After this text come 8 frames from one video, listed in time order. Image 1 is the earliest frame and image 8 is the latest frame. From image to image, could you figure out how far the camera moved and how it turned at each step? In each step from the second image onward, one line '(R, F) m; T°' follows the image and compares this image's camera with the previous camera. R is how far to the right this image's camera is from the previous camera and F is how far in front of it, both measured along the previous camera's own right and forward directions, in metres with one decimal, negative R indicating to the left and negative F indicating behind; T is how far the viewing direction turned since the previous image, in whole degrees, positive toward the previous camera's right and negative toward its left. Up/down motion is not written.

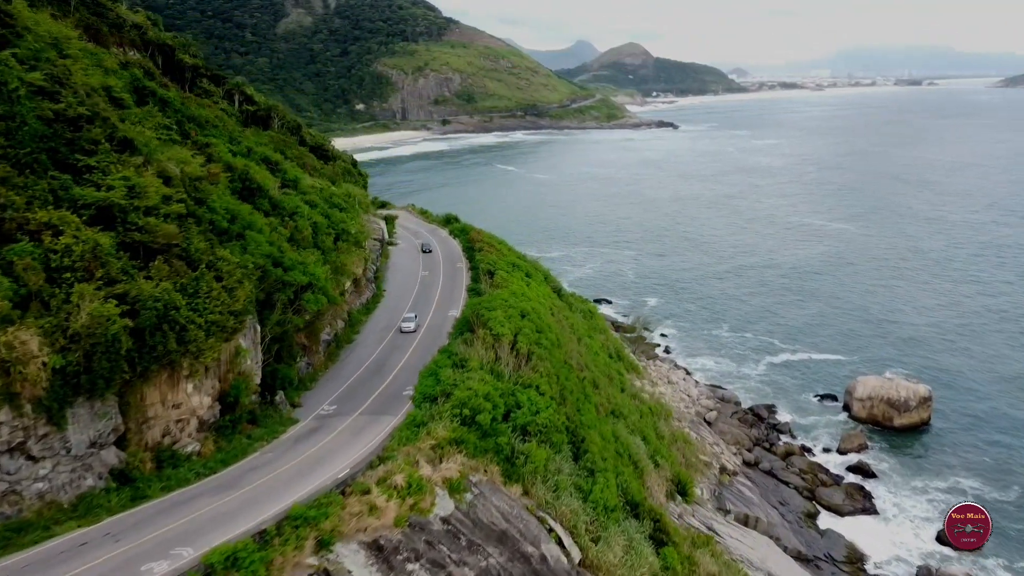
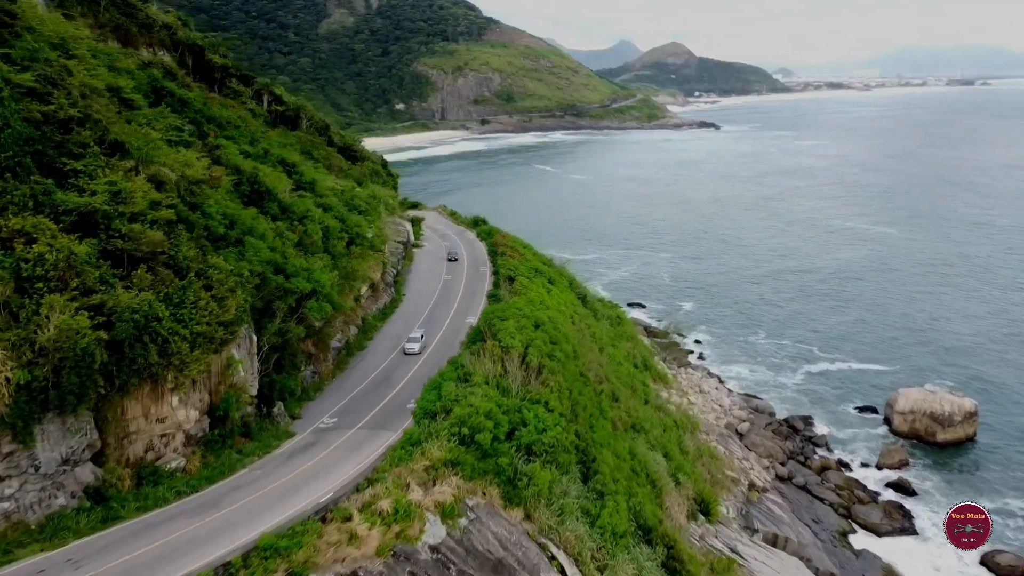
(+0.6, +0.7) m; -3°
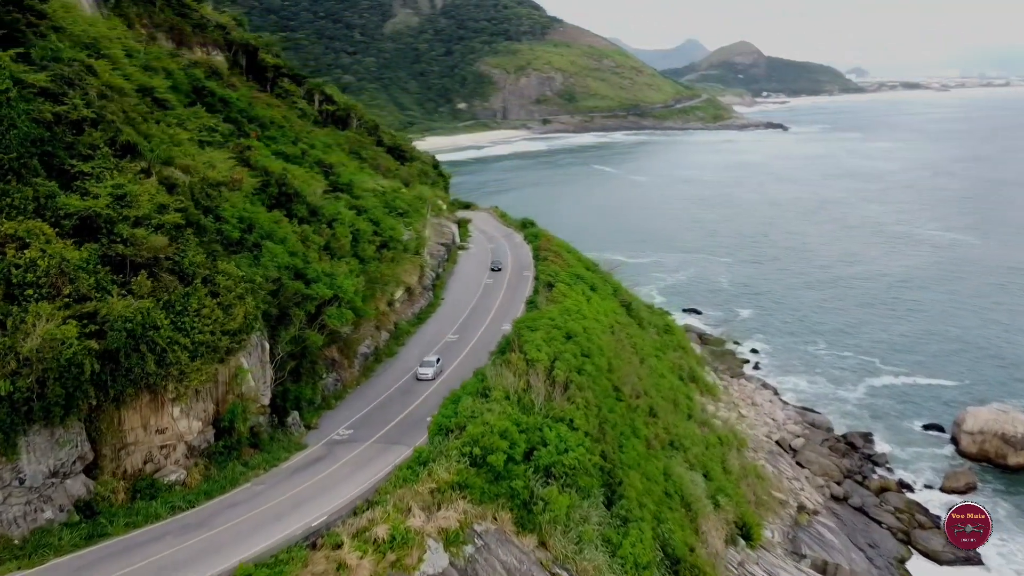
(+0.6, +0.8) m; -4°
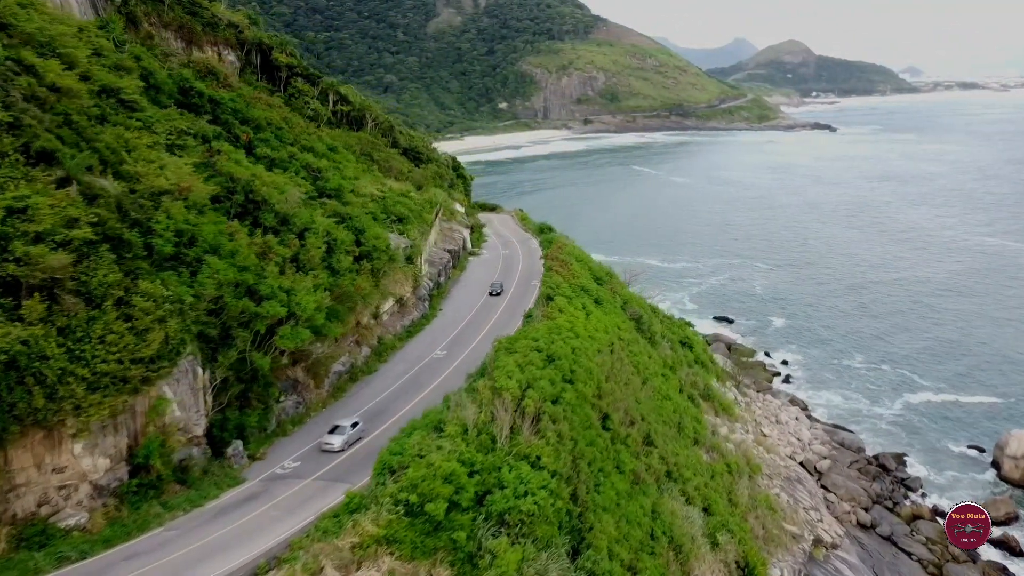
(+1.3, +1.4) m; -3°
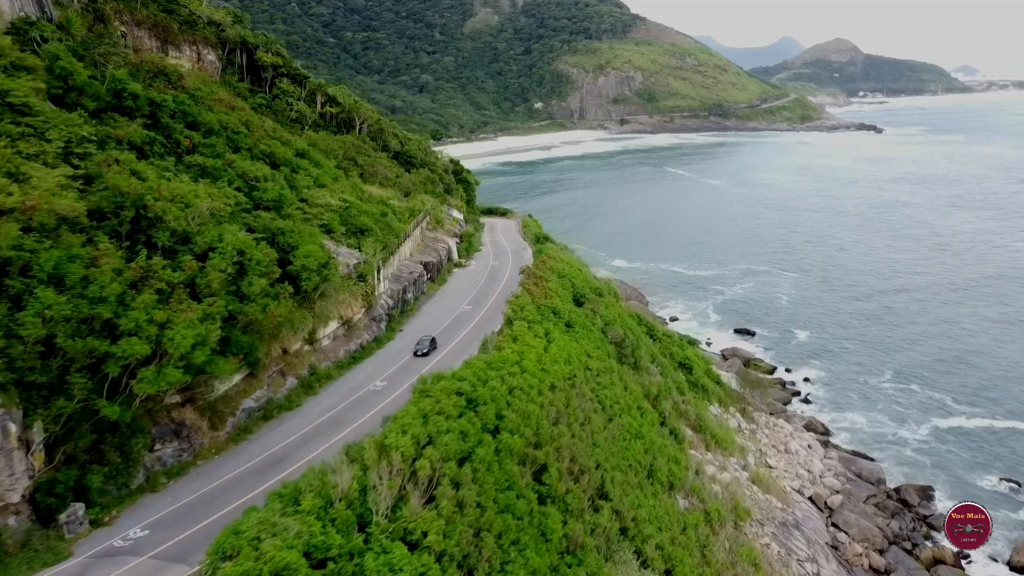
(+2.1, +2.3) m; -3°
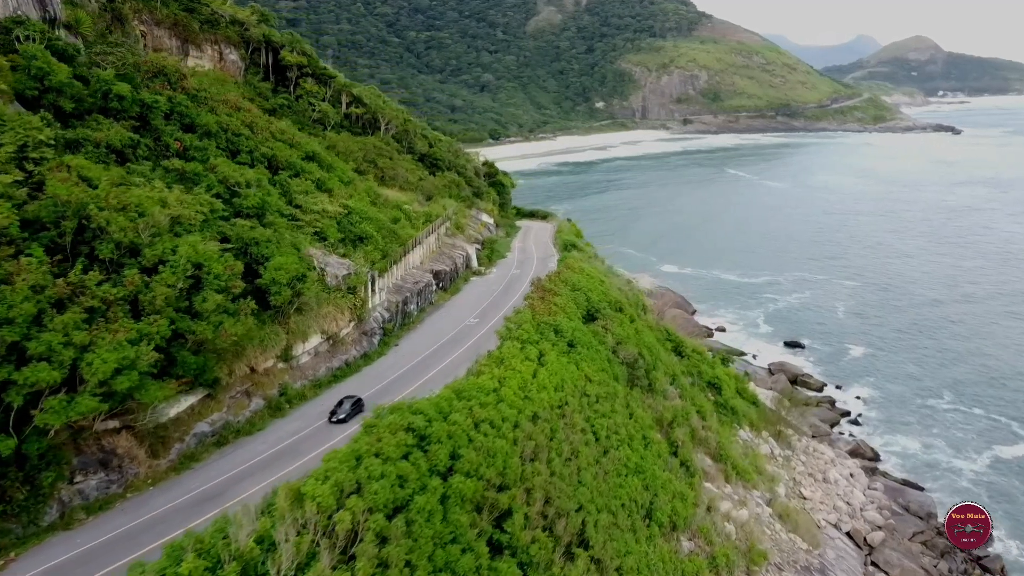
(+1.6, +1.6) m; -4°
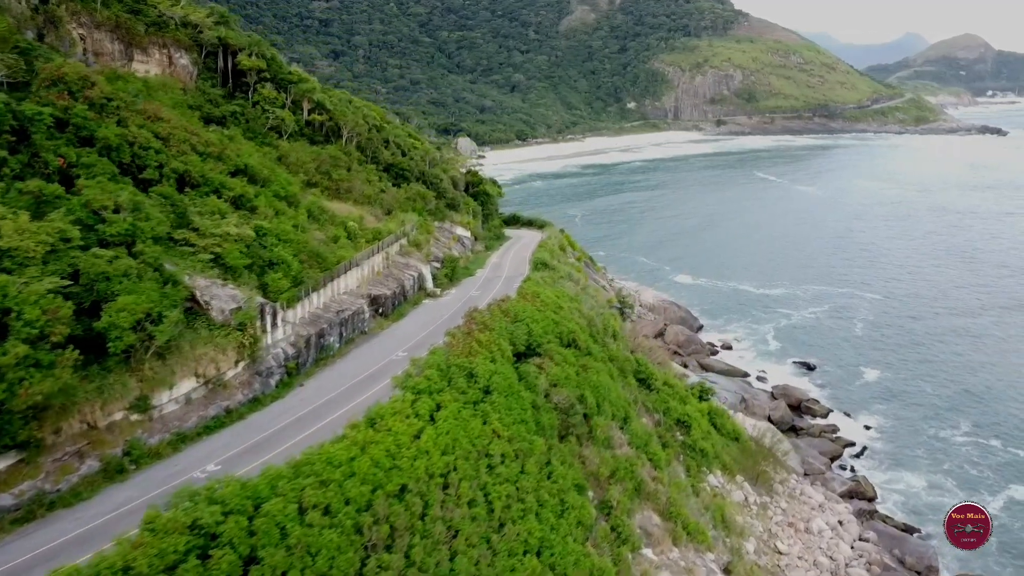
(+2.9, +2.5) m; -3°
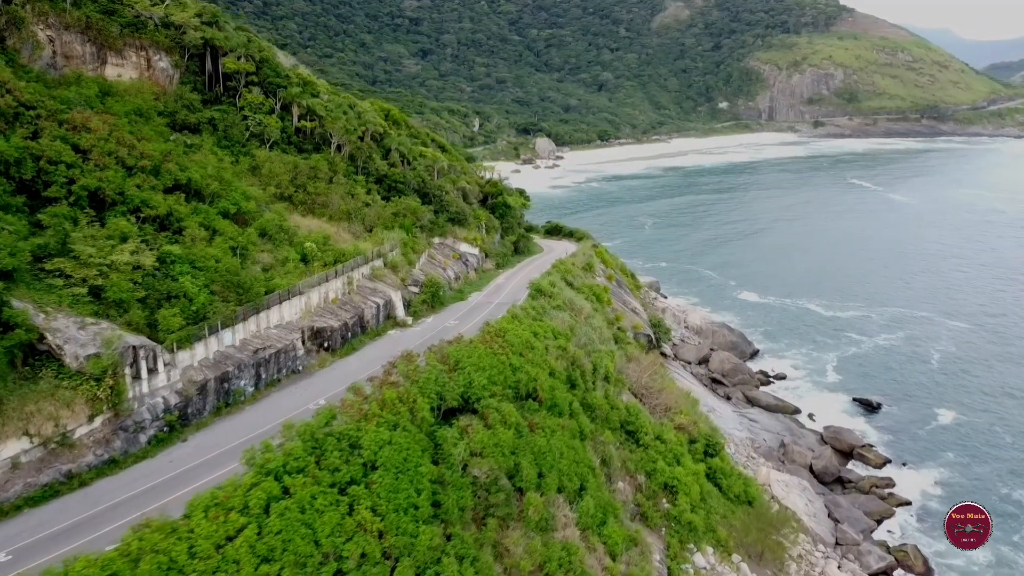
(+3.7, +3.5) m; -7°
